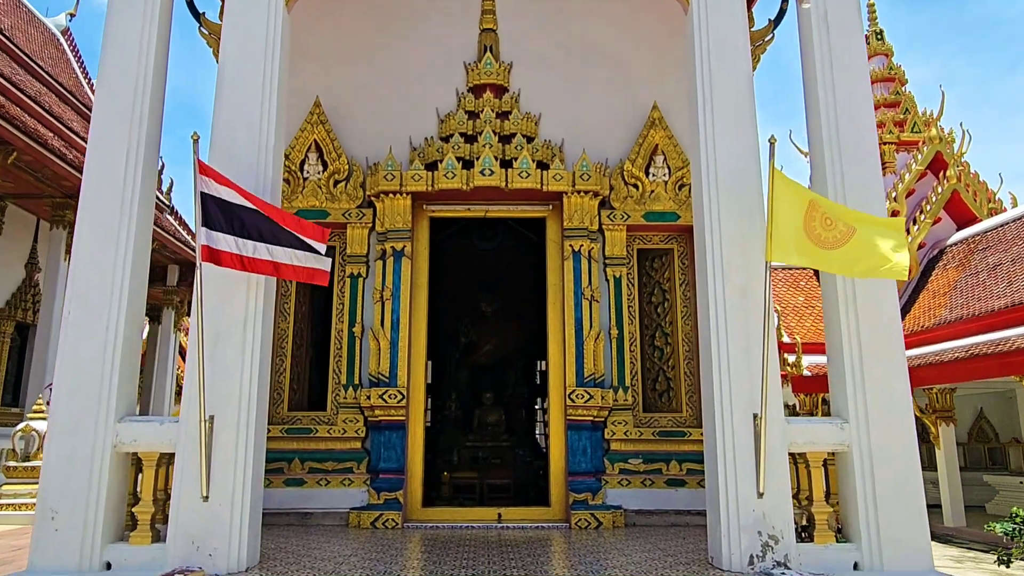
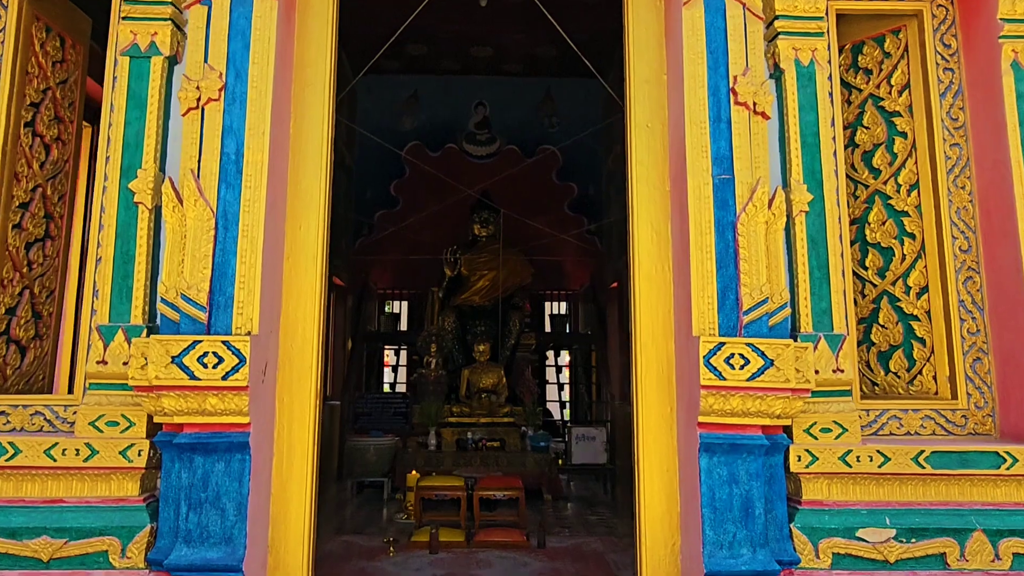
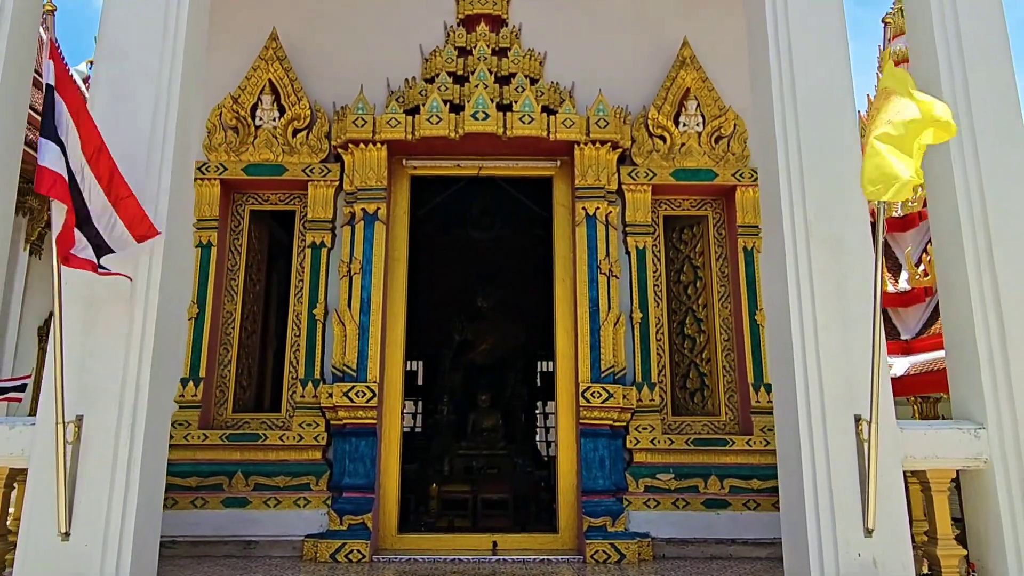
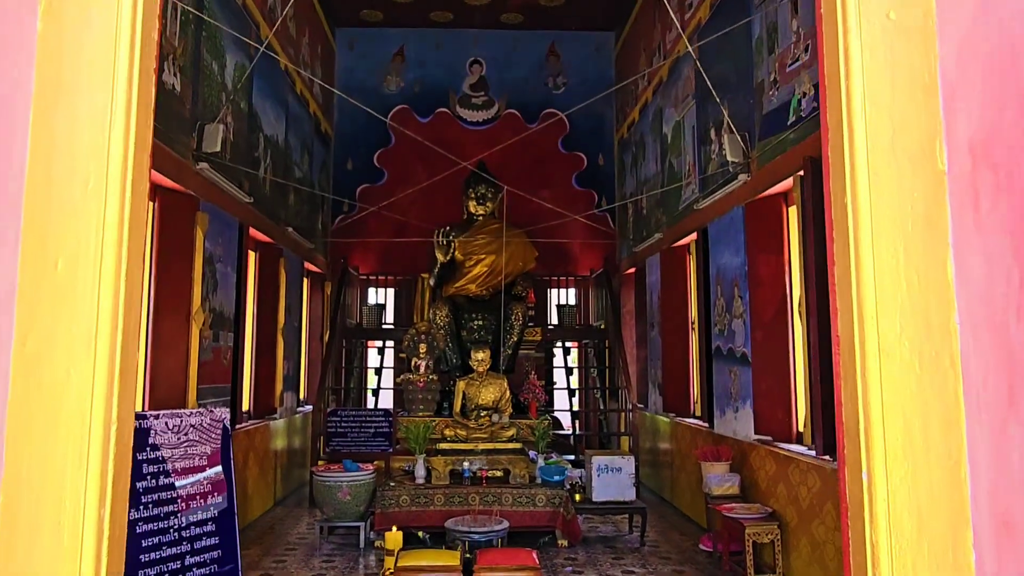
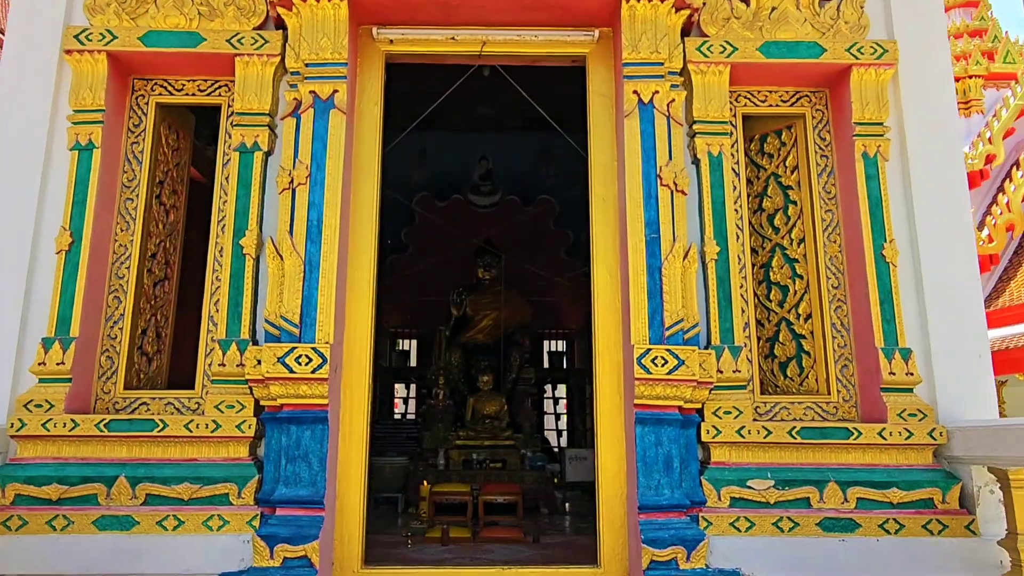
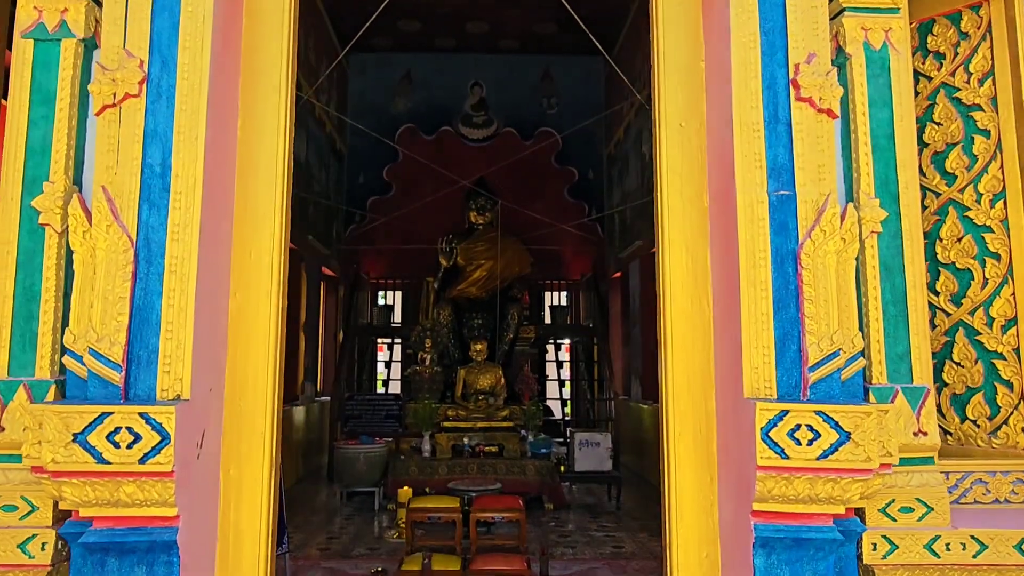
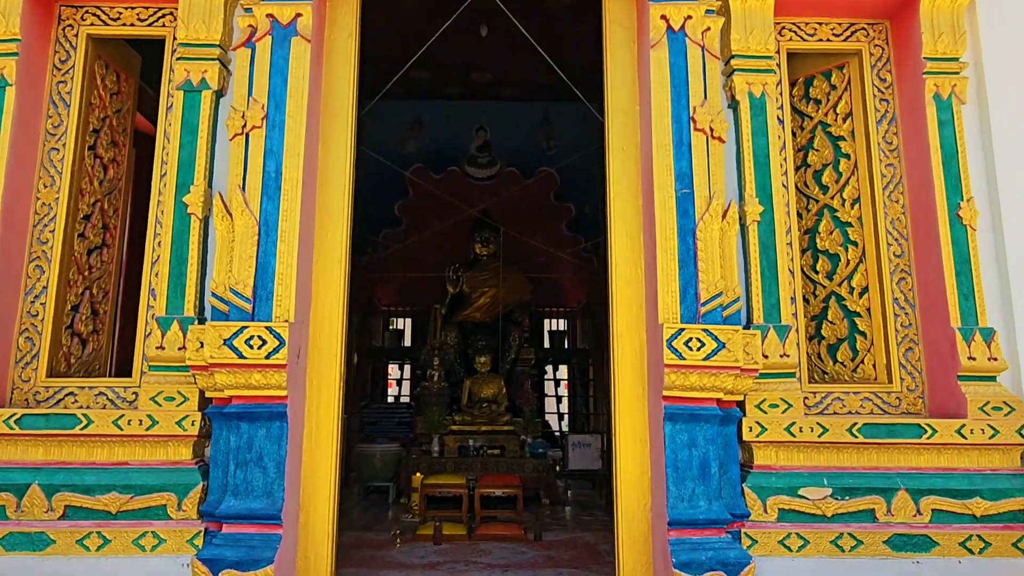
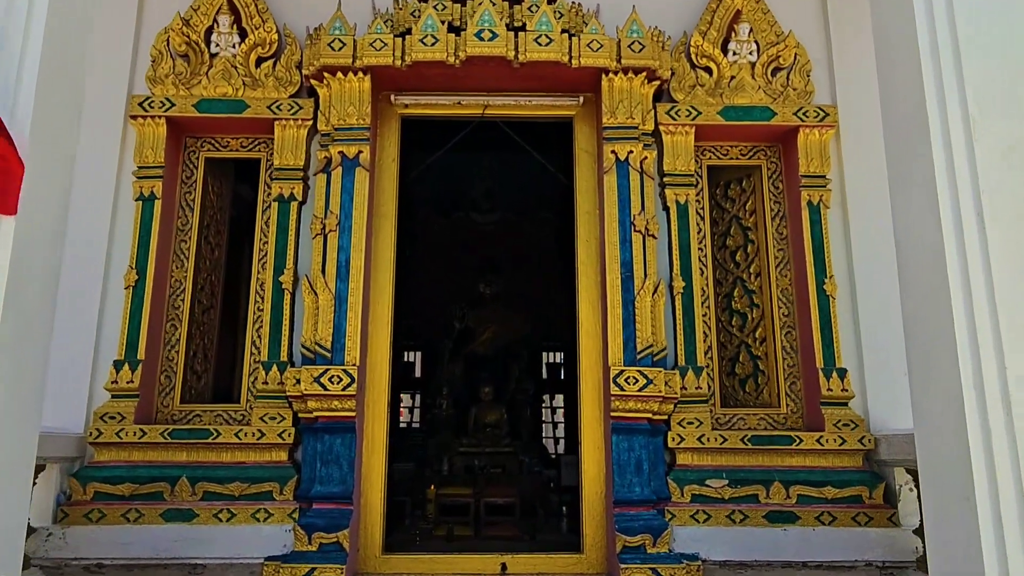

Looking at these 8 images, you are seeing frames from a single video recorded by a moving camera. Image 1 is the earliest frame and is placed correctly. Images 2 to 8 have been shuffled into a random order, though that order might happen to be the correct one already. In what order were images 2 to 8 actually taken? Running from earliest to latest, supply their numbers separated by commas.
3, 8, 5, 7, 2, 6, 4
